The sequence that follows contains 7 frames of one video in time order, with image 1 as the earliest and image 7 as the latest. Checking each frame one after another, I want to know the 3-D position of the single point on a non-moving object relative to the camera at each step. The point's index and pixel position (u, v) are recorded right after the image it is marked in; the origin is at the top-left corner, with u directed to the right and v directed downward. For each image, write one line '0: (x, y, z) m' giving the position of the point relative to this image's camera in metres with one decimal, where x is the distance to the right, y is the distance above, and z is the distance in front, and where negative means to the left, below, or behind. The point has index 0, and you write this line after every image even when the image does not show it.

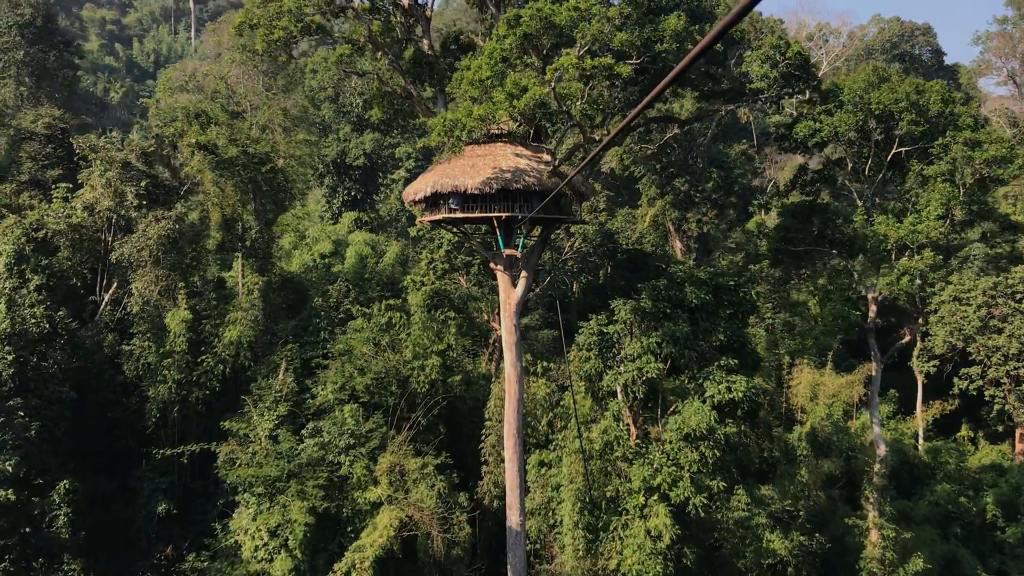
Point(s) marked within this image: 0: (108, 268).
0: (-8.4, +0.4, +19.8) m
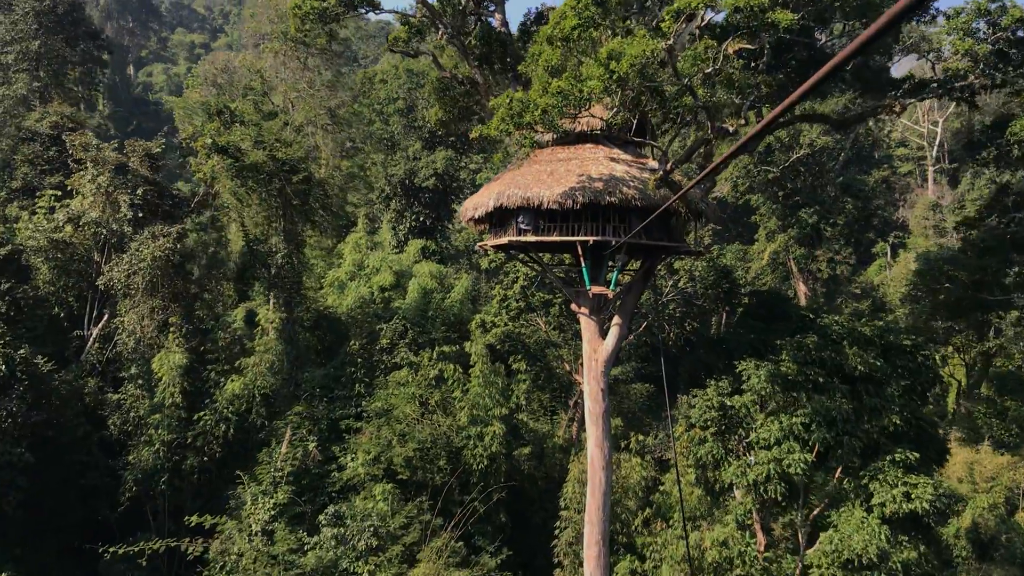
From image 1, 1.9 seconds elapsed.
0: (-6.9, -0.1, +16.0) m
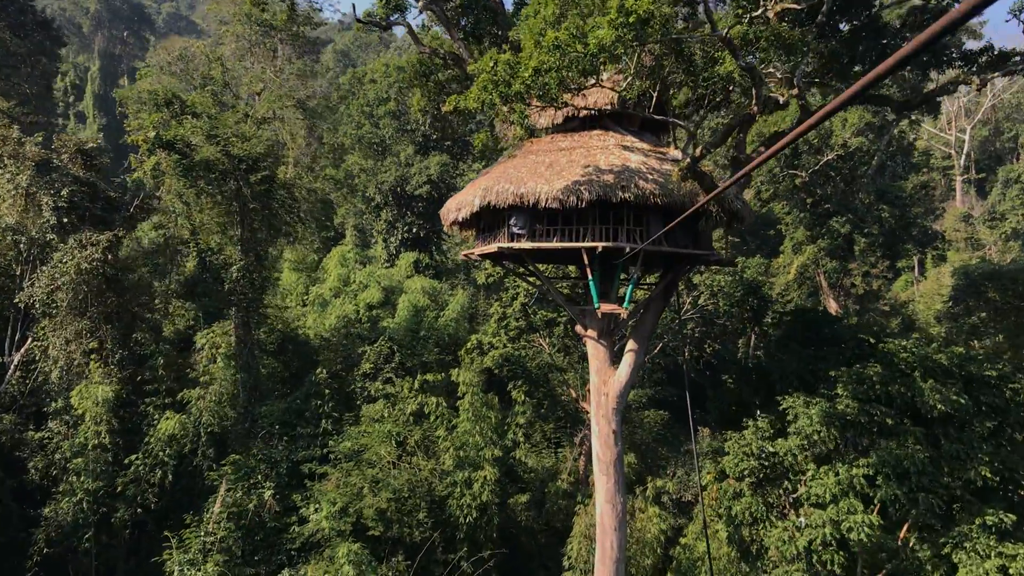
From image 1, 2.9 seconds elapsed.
0: (-7.0, -0.4, +13.6) m
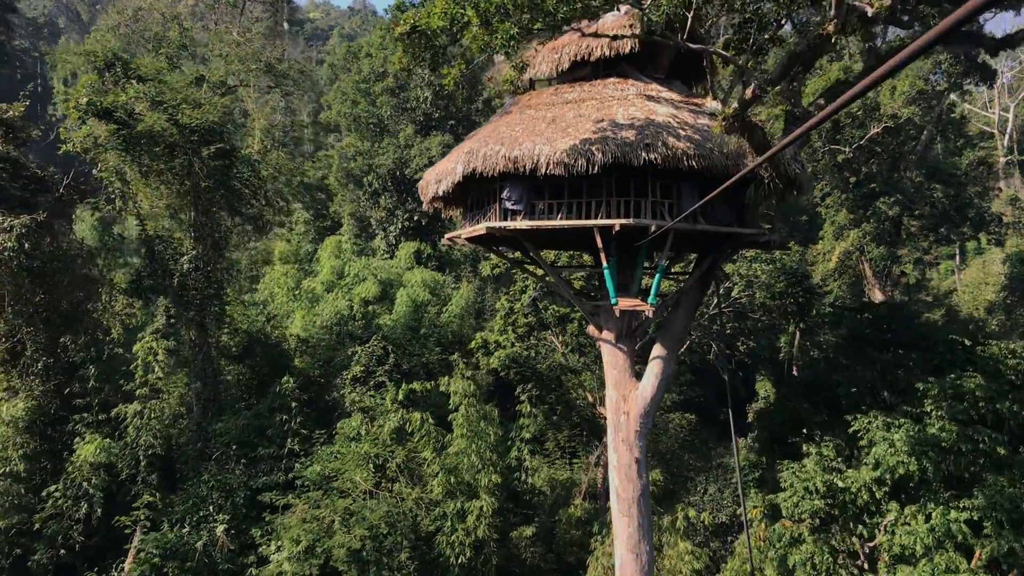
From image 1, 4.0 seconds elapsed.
0: (-7.0, -0.3, +11.5) m
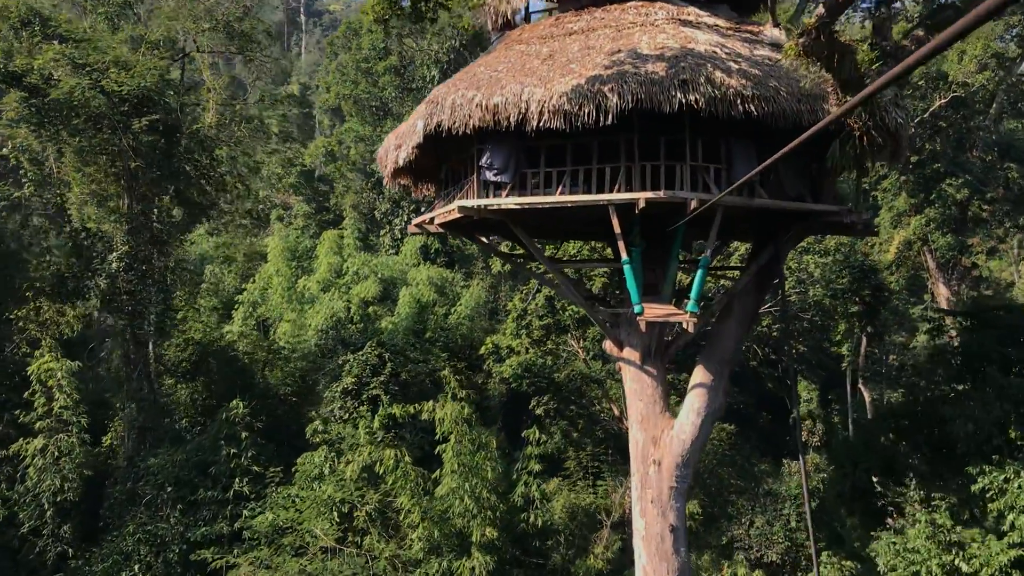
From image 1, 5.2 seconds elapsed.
0: (-6.9, -0.4, +9.4) m
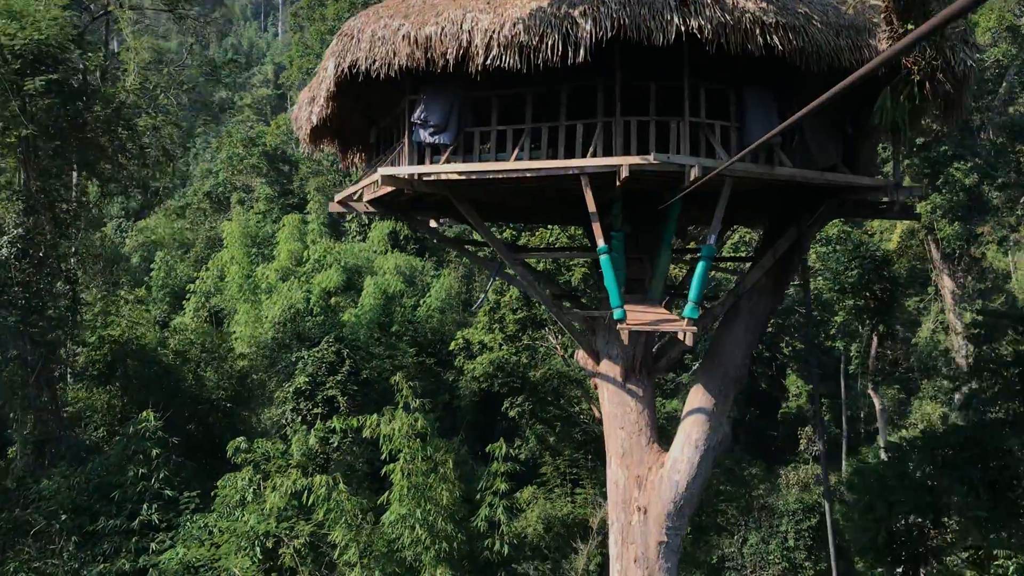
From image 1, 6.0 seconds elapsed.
0: (-7.3, -0.3, +7.9) m
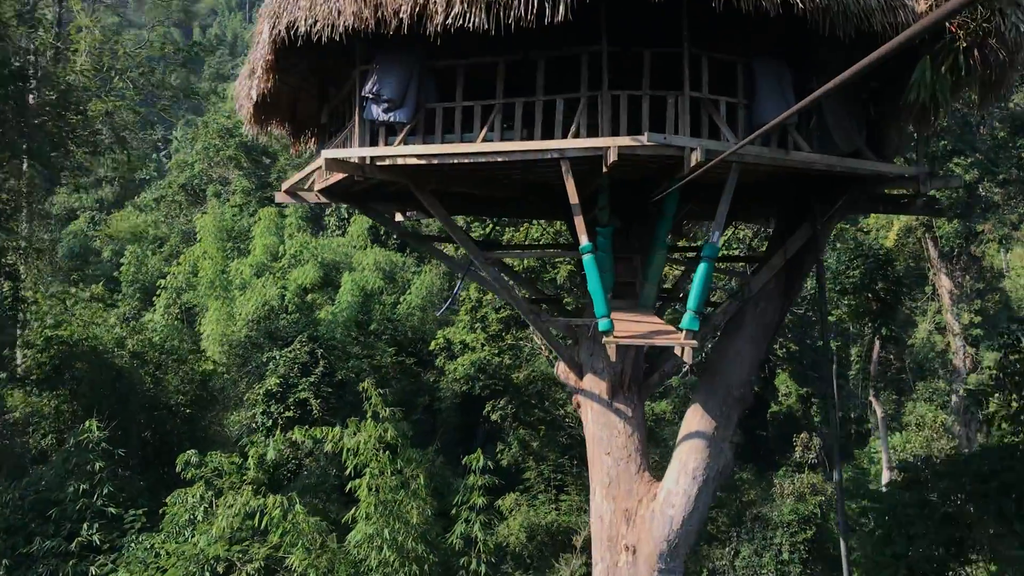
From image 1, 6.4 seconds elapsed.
0: (-7.4, -0.3, +7.2) m
